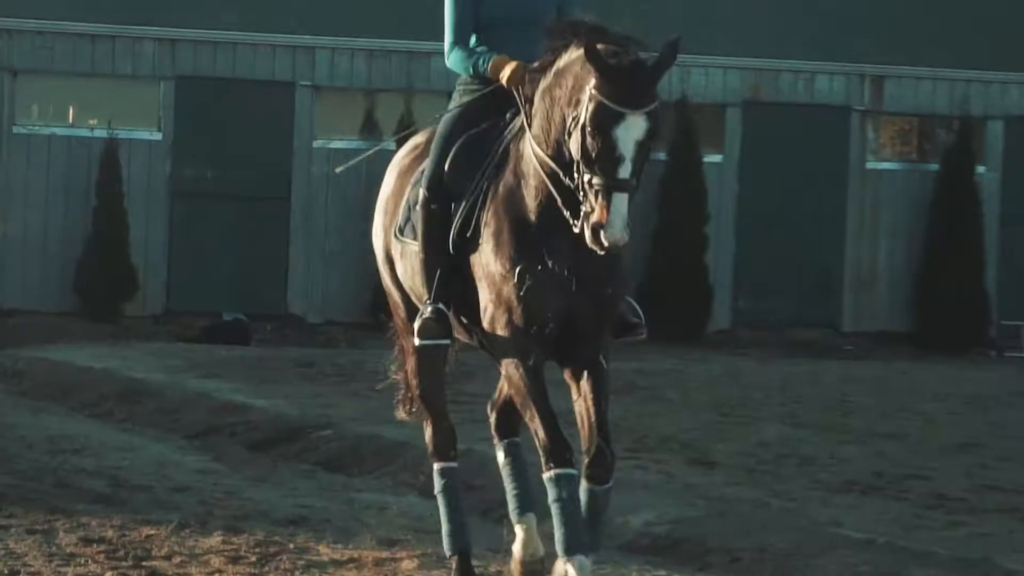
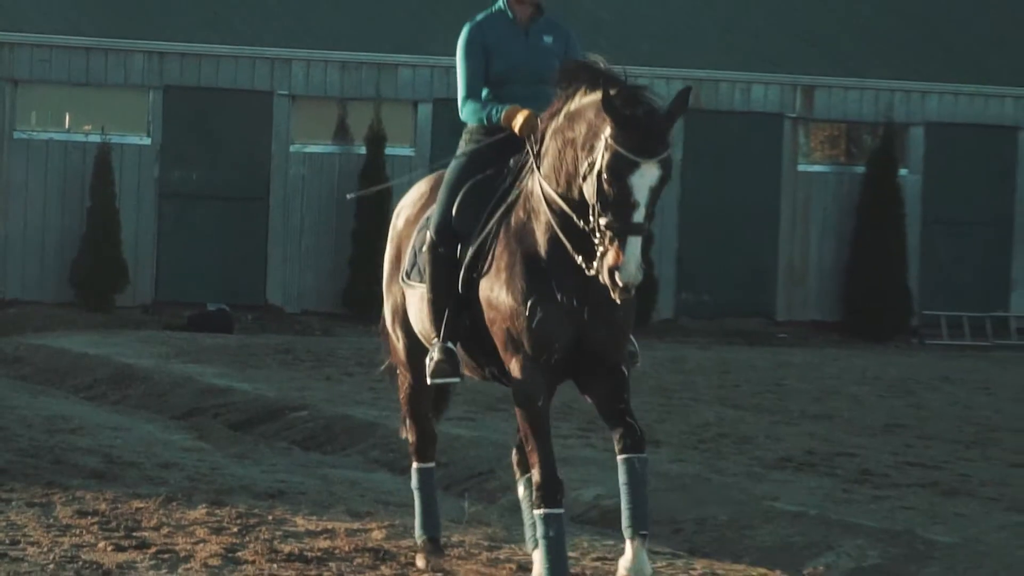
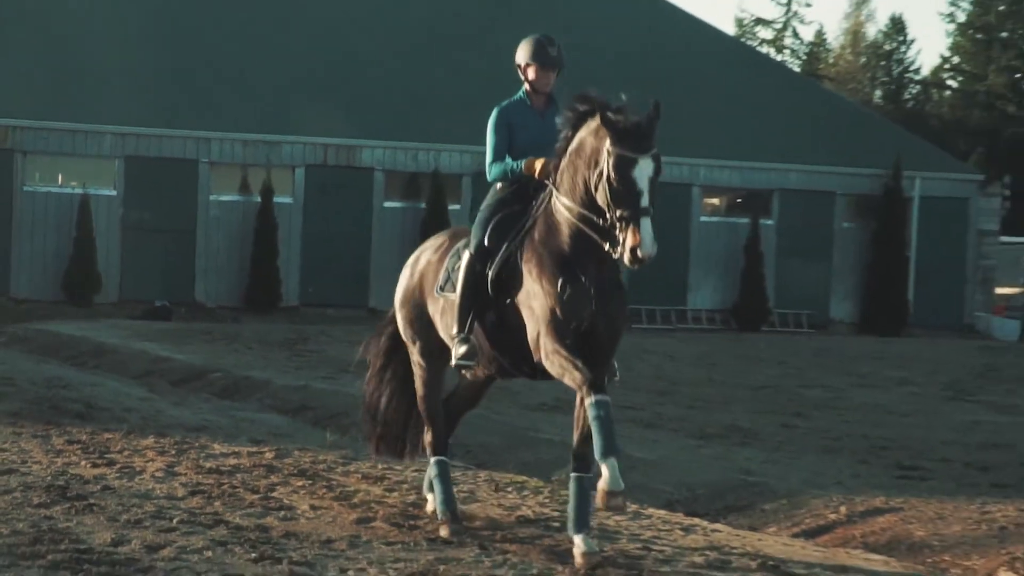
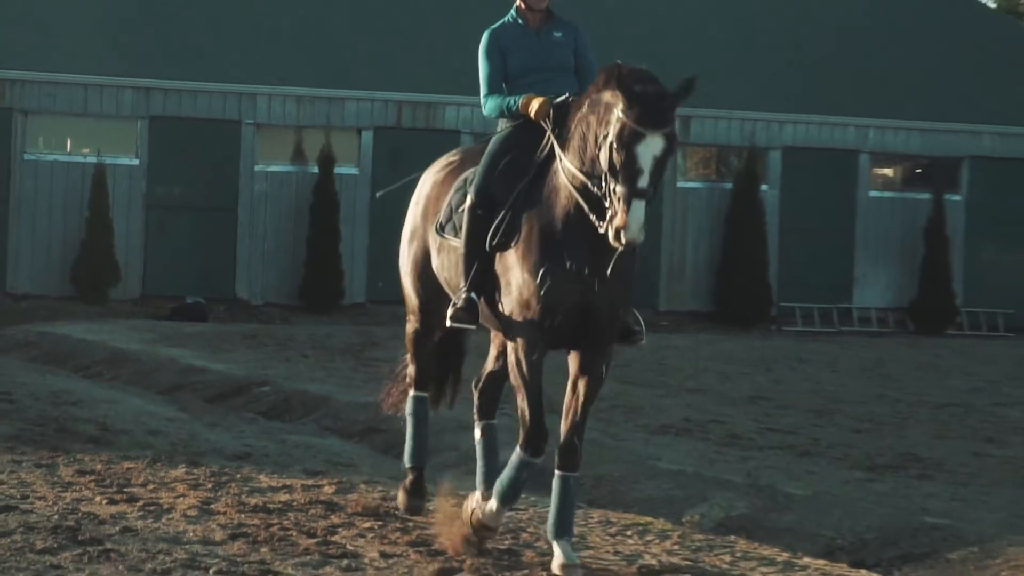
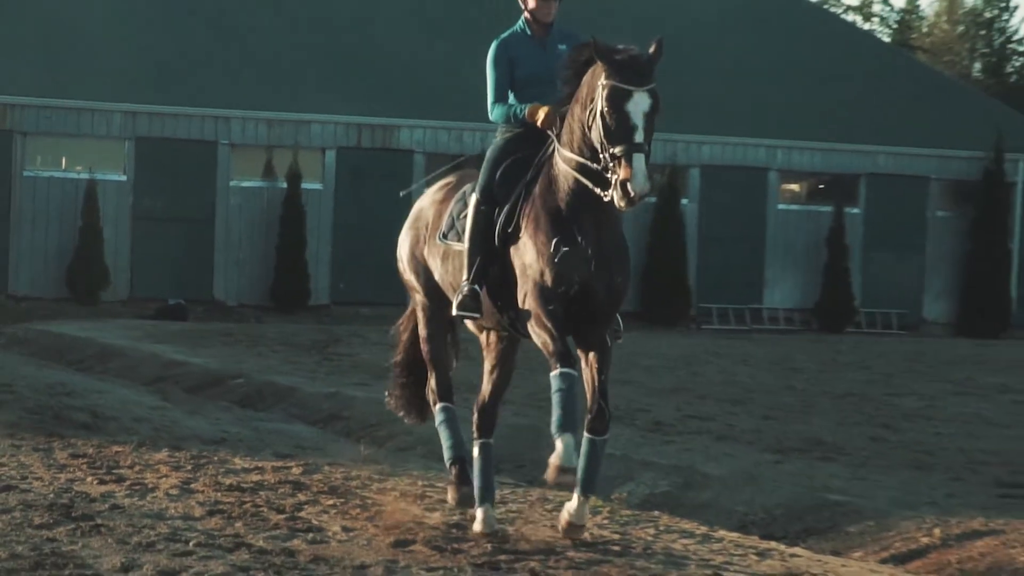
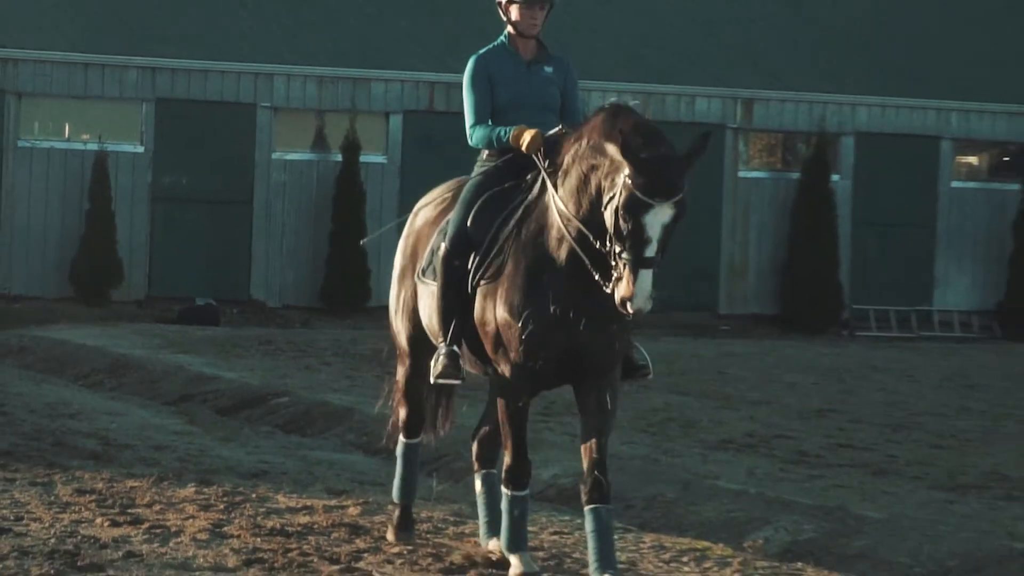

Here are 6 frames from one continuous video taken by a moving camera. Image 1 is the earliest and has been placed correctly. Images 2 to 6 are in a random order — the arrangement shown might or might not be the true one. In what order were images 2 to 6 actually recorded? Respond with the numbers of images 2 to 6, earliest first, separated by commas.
2, 6, 4, 5, 3
